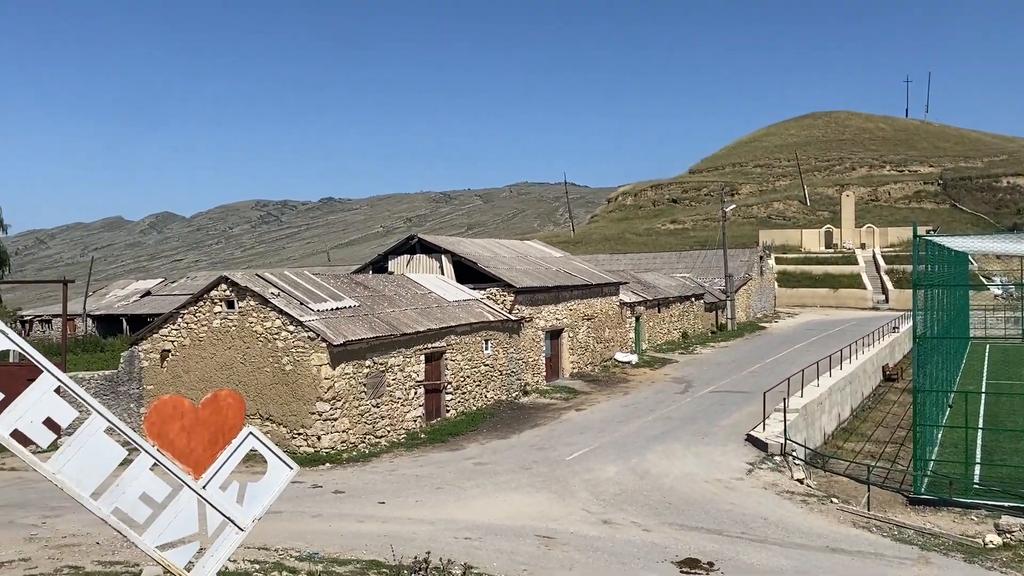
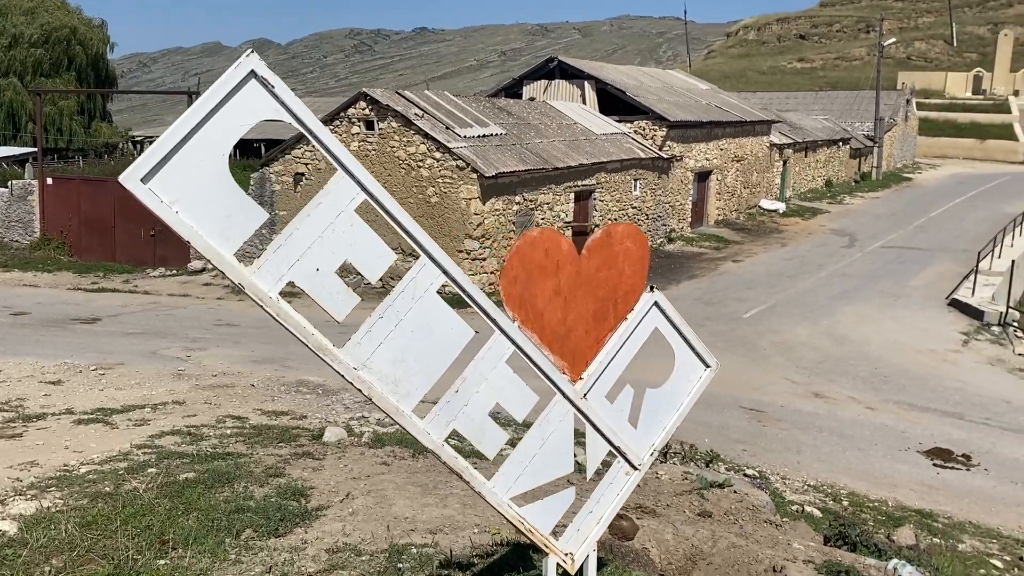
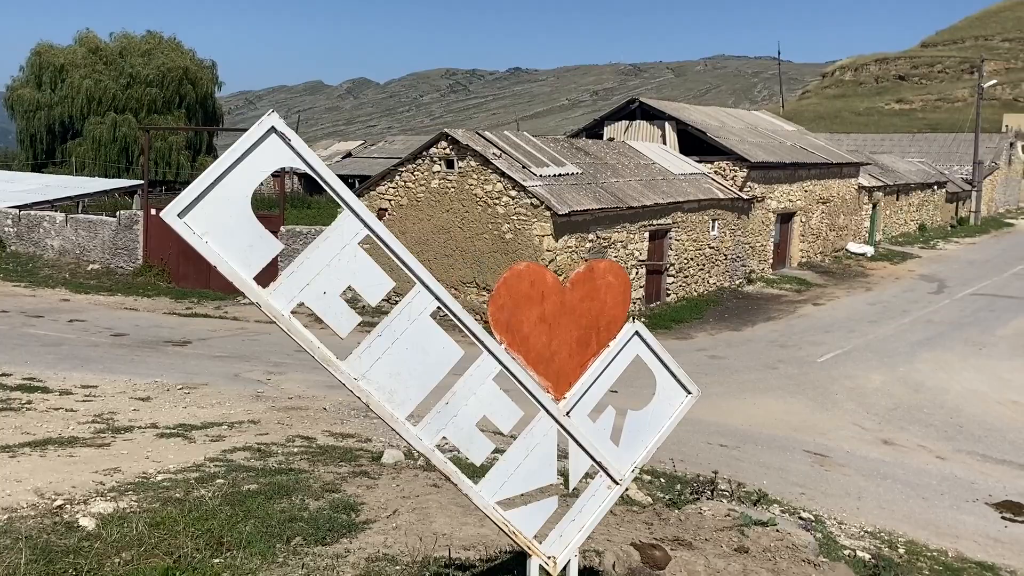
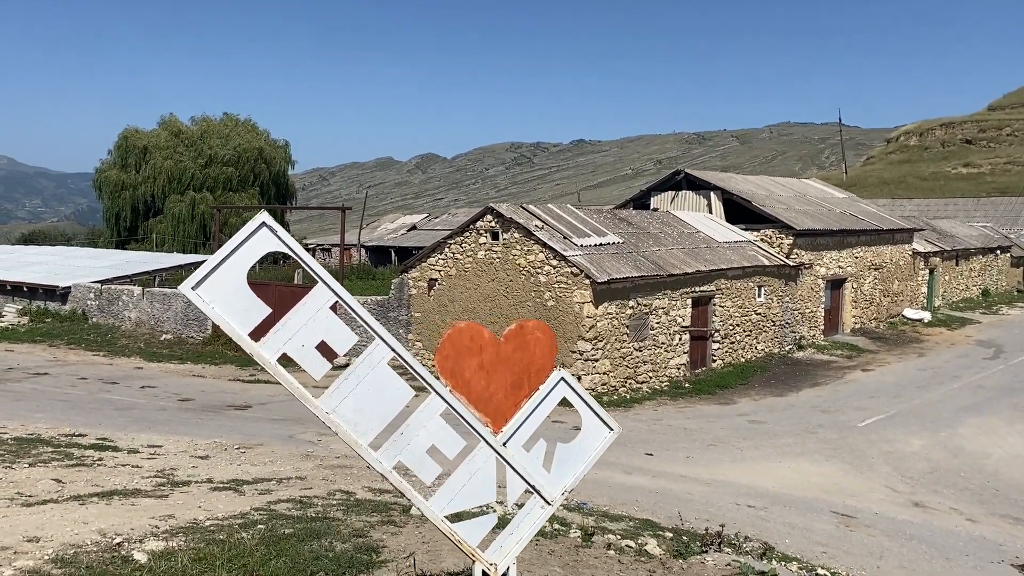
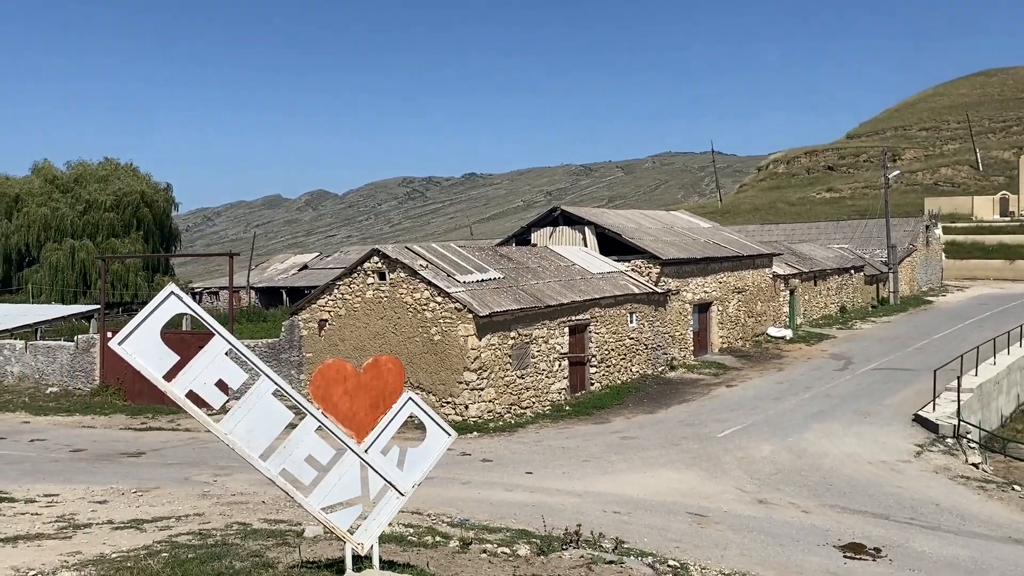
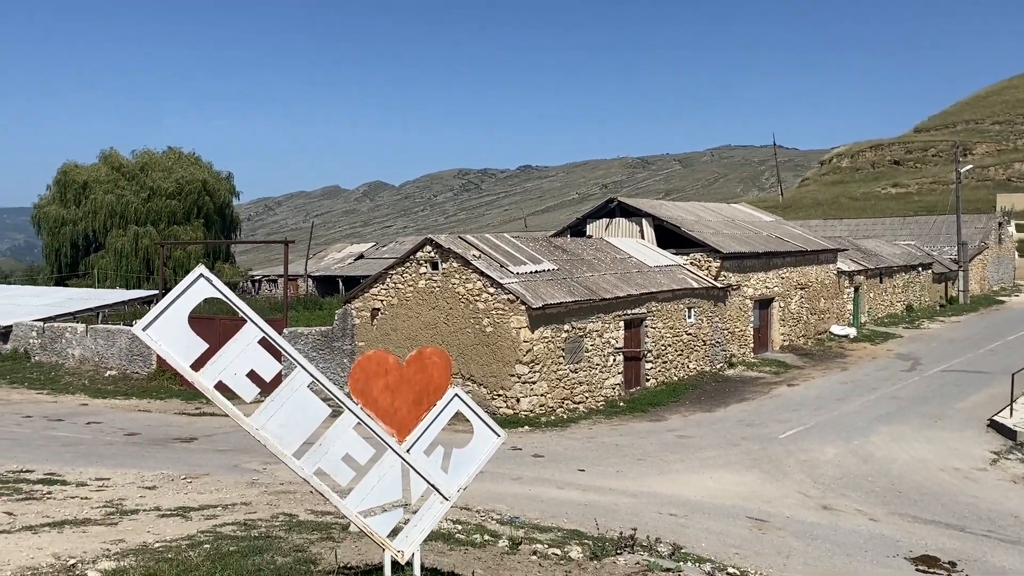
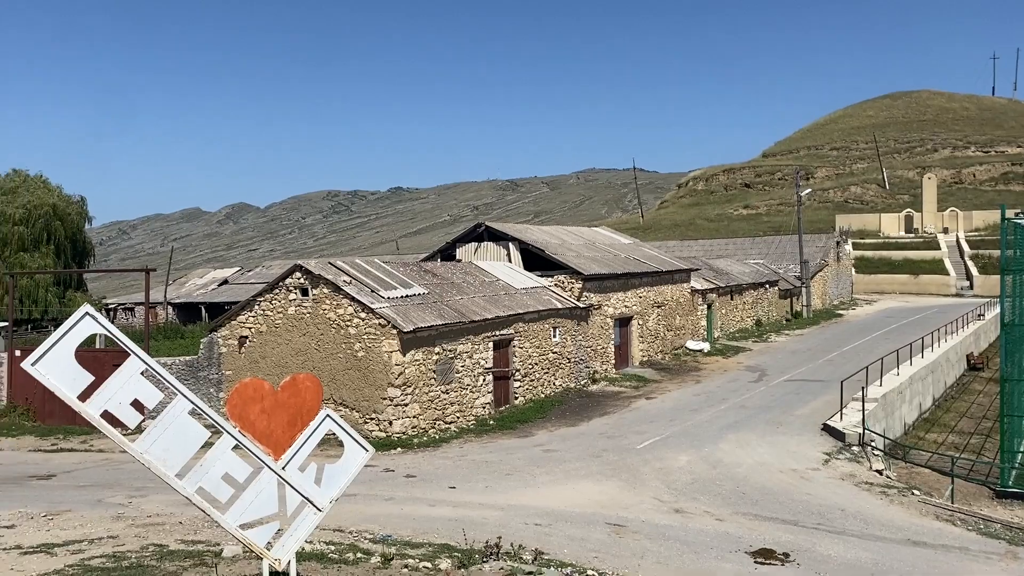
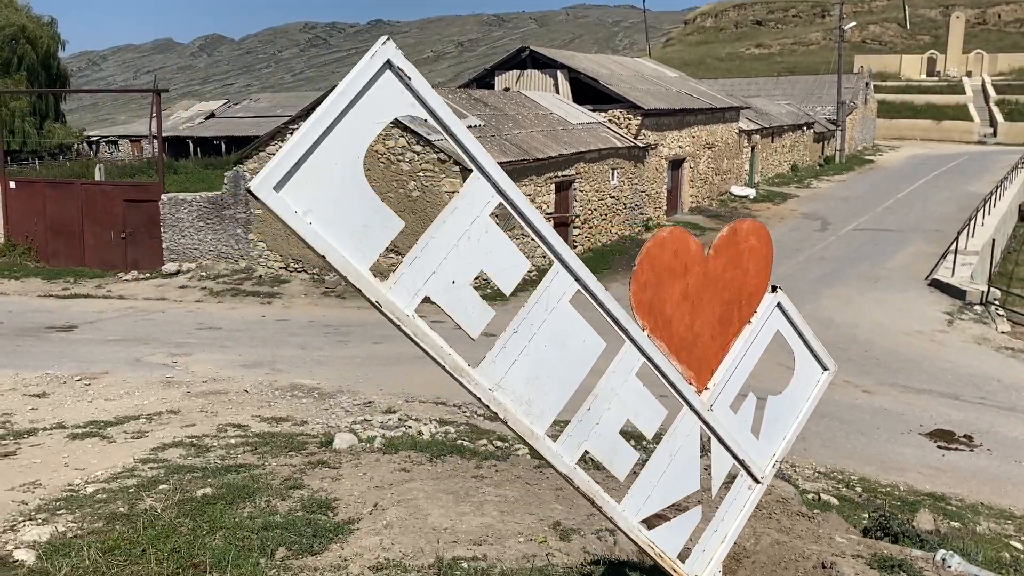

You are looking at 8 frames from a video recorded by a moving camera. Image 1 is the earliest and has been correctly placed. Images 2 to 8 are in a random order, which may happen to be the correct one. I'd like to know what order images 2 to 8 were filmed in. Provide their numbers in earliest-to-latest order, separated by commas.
7, 5, 6, 4, 3, 2, 8
